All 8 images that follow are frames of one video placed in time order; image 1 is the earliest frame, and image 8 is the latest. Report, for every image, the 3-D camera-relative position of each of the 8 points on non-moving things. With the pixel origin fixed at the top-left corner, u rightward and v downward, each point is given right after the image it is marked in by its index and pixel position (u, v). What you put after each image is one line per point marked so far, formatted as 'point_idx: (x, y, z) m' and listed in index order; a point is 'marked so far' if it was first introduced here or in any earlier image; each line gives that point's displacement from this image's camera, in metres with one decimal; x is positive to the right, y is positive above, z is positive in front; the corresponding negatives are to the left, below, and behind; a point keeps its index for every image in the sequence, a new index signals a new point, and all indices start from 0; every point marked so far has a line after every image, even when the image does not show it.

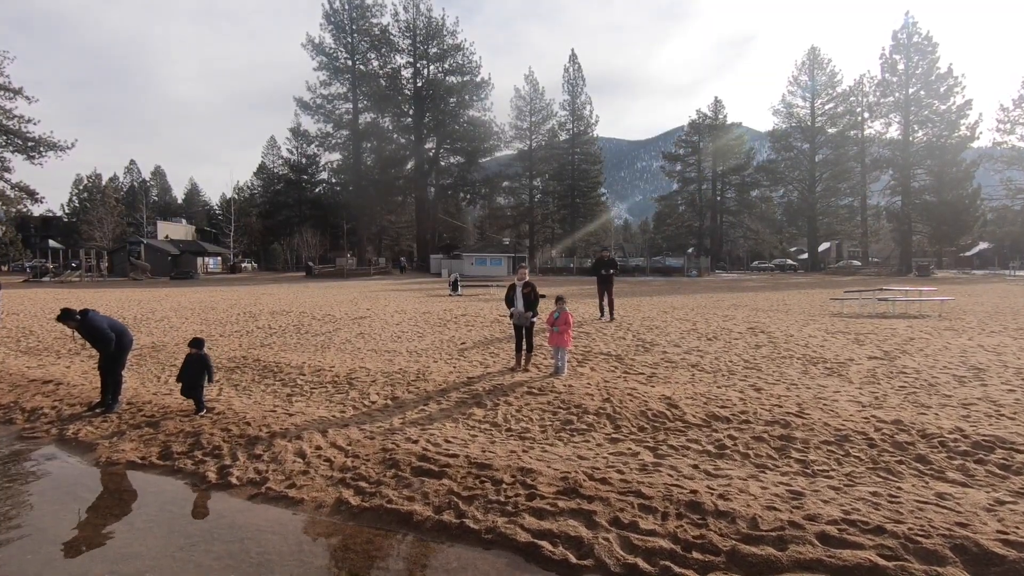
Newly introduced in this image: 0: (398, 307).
0: (-3.4, -0.6, +16.3) m
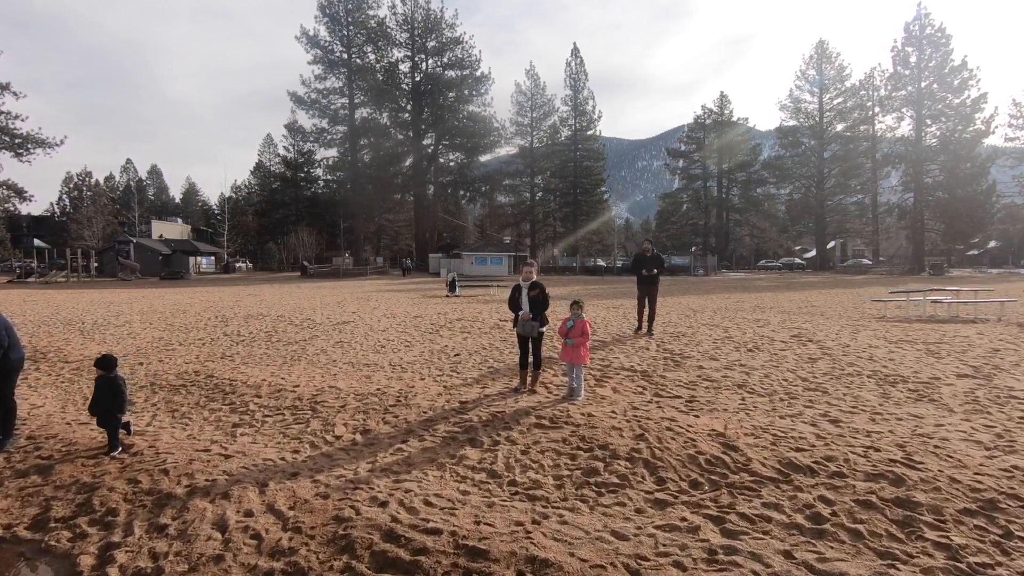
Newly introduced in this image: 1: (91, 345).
0: (-3.3, -0.6, +14.7) m
1: (-8.3, -1.1, +10.9) m
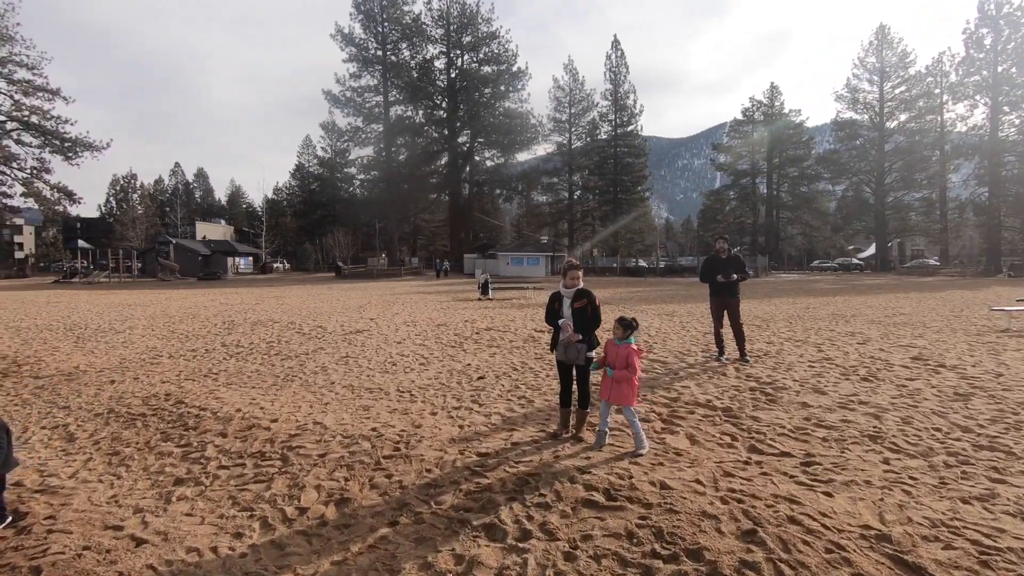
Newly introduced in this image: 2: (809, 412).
0: (-2.4, -0.7, +13.2) m
1: (-7.6, -1.2, +9.7) m
2: (+2.8, -1.2, +5.2) m
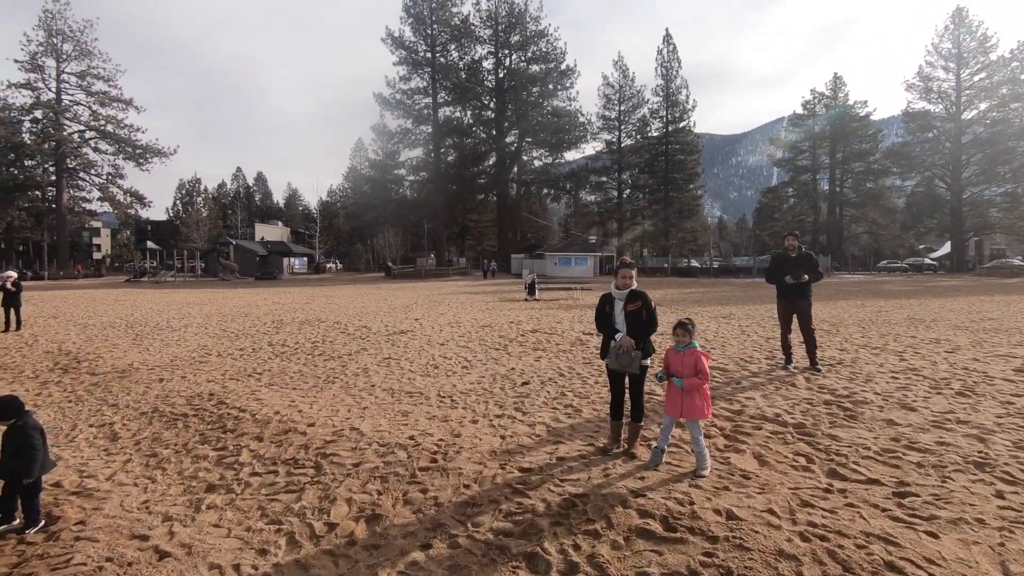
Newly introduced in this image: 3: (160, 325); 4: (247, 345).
0: (-1.3, -0.7, +13.0) m
1: (-6.8, -1.2, +10.0) m
2: (+3.2, -1.2, +4.5) m
3: (-8.6, -0.9, +13.4) m
4: (-4.9, -1.0, +10.1) m
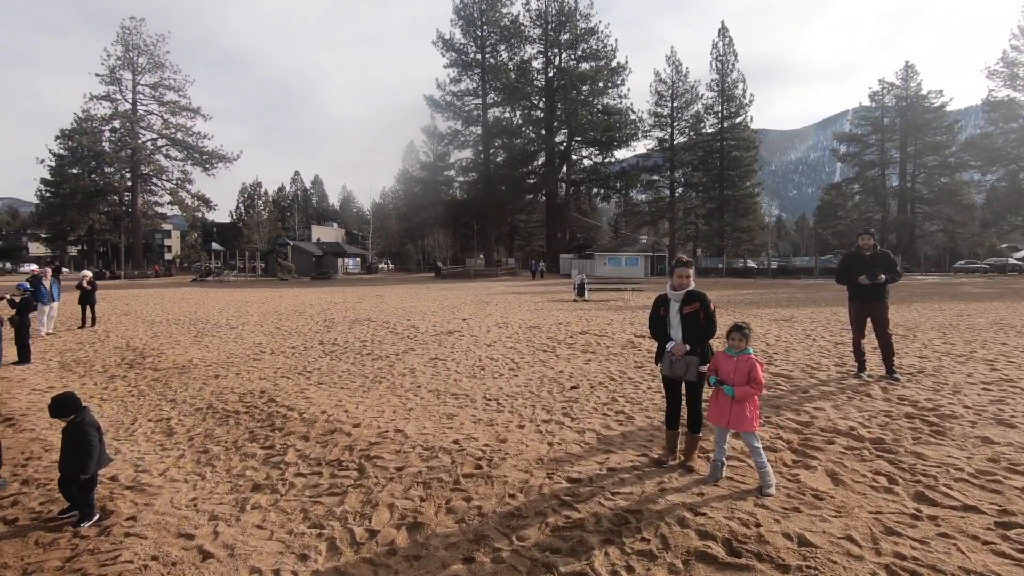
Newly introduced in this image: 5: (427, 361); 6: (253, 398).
0: (-0.2, -0.7, +12.8) m
1: (-5.9, -1.1, +10.3) m
2: (+3.5, -1.2, +4.0) m
3: (-7.4, -0.9, +13.9) m
4: (-4.0, -1.0, +10.3) m
5: (-1.3, -1.1, +8.1) m
6: (-3.1, -1.3, +6.7) m
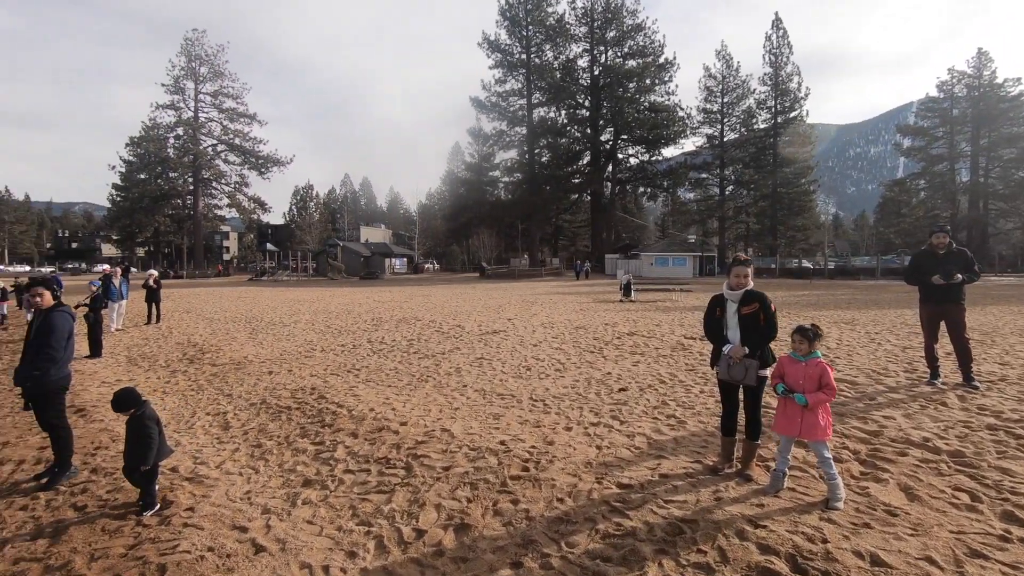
0: (+0.8, -0.7, +12.7) m
1: (-5.1, -1.1, +10.7) m
2: (+3.9, -1.2, +3.7) m
3: (-6.2, -0.8, +14.4) m
4: (-3.1, -1.0, +10.5) m
5: (-0.6, -1.1, +8.1) m
6: (-2.6, -1.3, +6.8) m
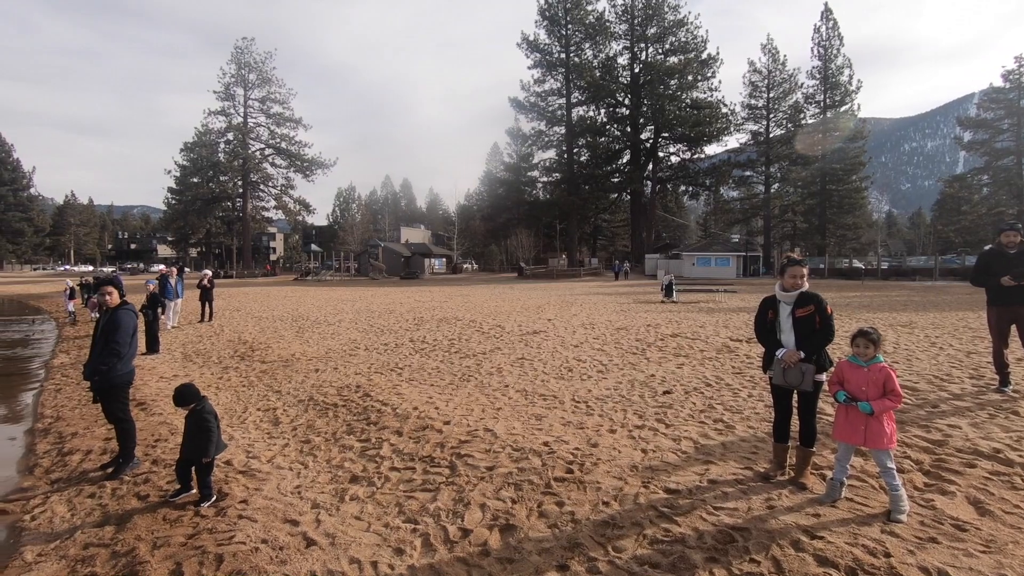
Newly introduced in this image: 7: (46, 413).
0: (+1.8, -0.7, +12.6) m
1: (-4.3, -1.1, +11.0) m
2: (+4.2, -1.2, +3.4) m
3: (-5.2, -0.8, +14.8) m
4: (-2.4, -1.0, +10.6) m
5: (0.0, -1.1, +8.1) m
6: (-2.1, -1.3, +6.9) m
7: (-5.8, -1.6, +6.8) m
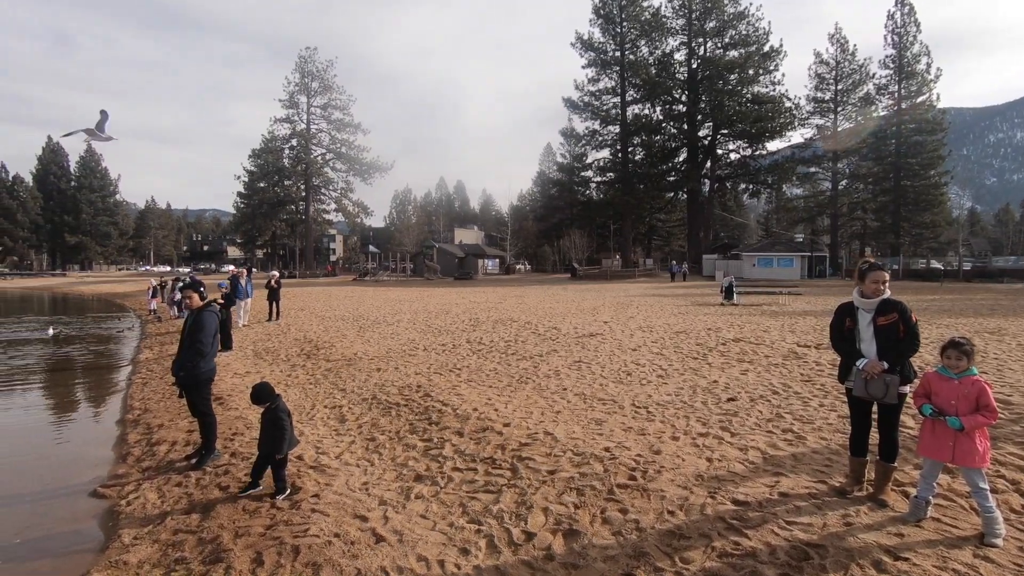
0: (+3.0, -0.8, +12.4) m
1: (-3.1, -1.1, +11.4) m
2: (+4.5, -1.3, +3.0) m
3: (-3.7, -0.9, +15.2) m
4: (-1.3, -1.0, +10.8) m
5: (+0.9, -1.1, +8.1) m
6: (-1.3, -1.3, +7.1) m
7: (-5.0, -1.6, +7.4) m
